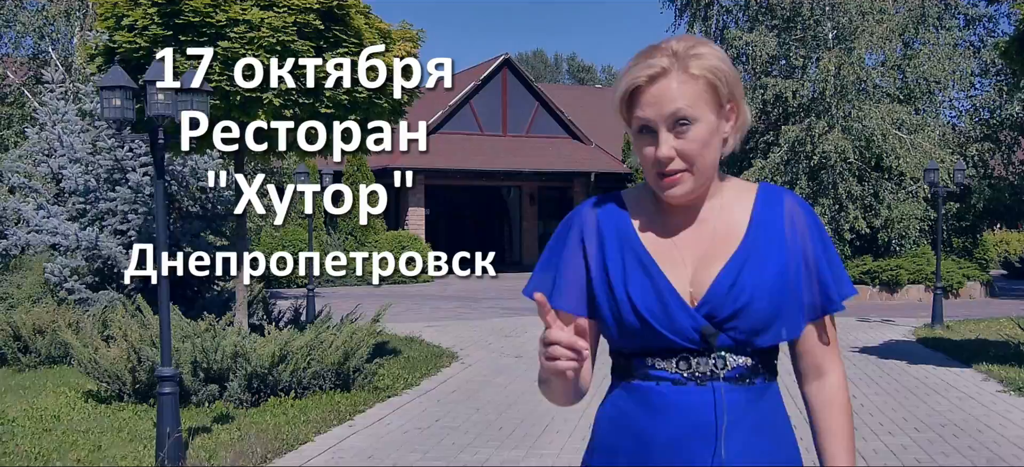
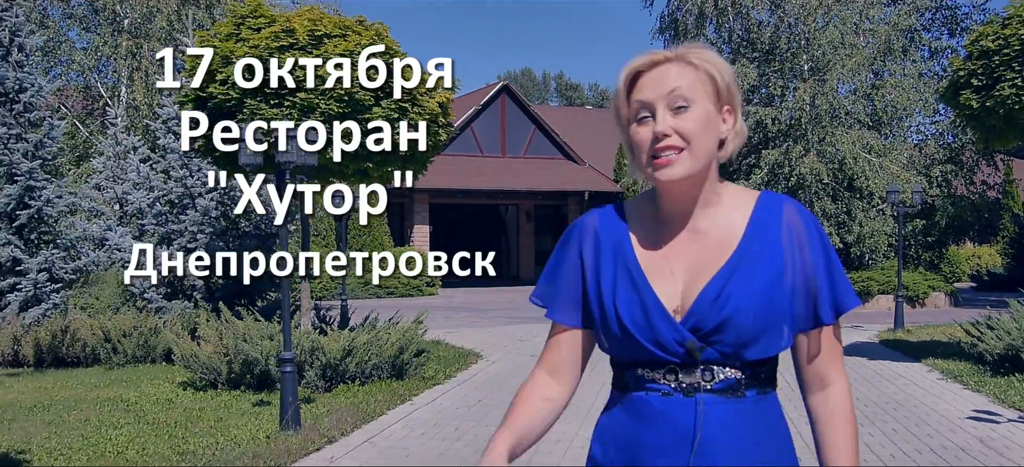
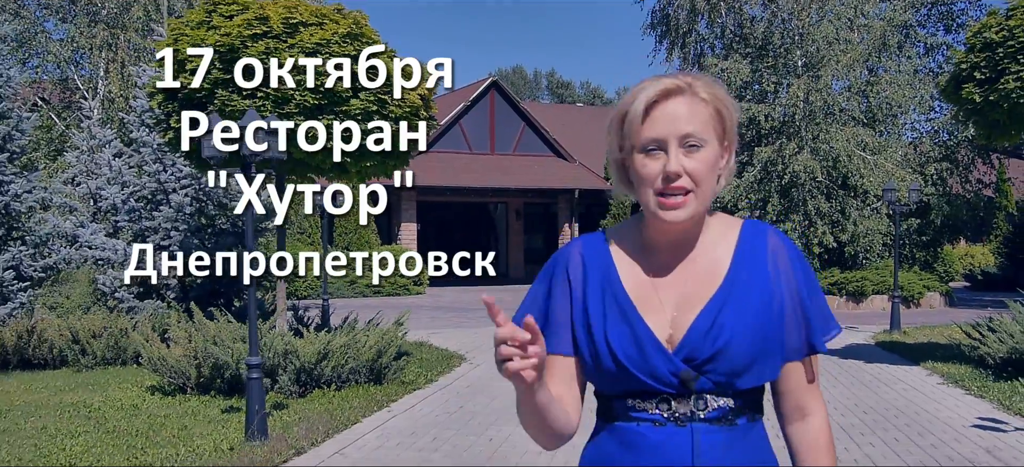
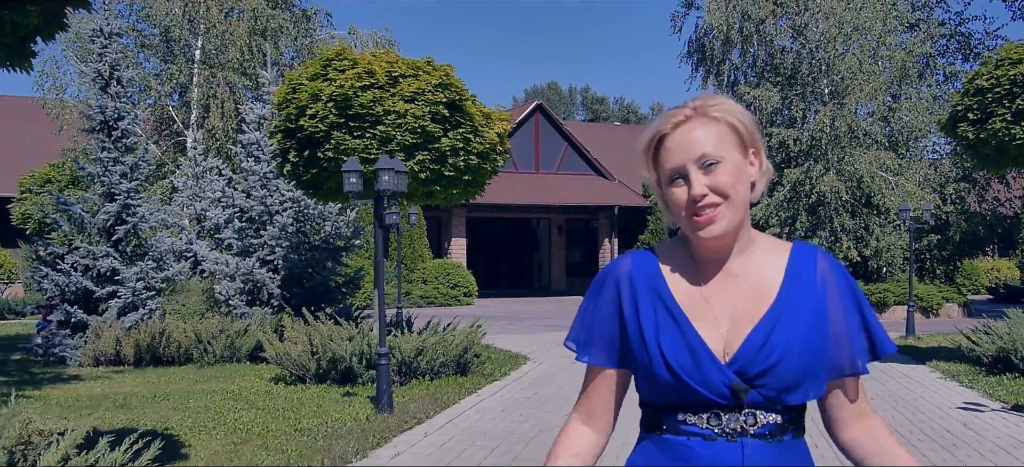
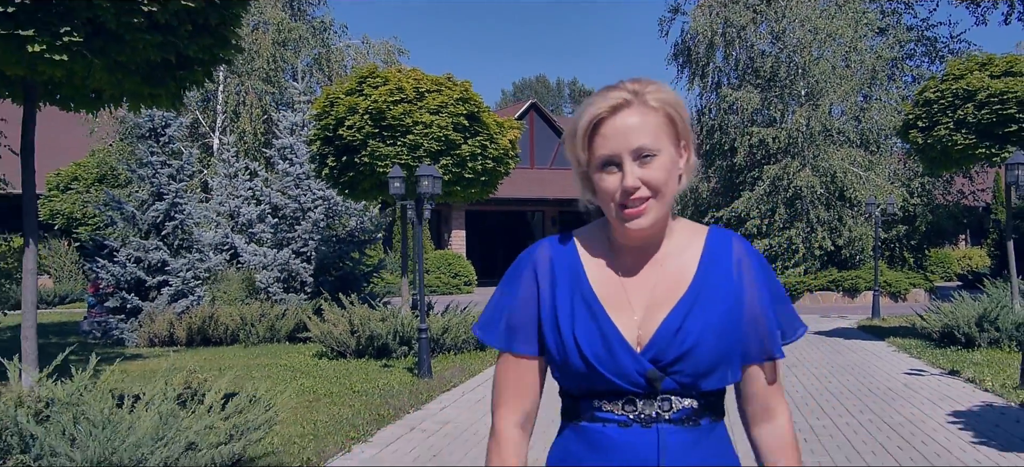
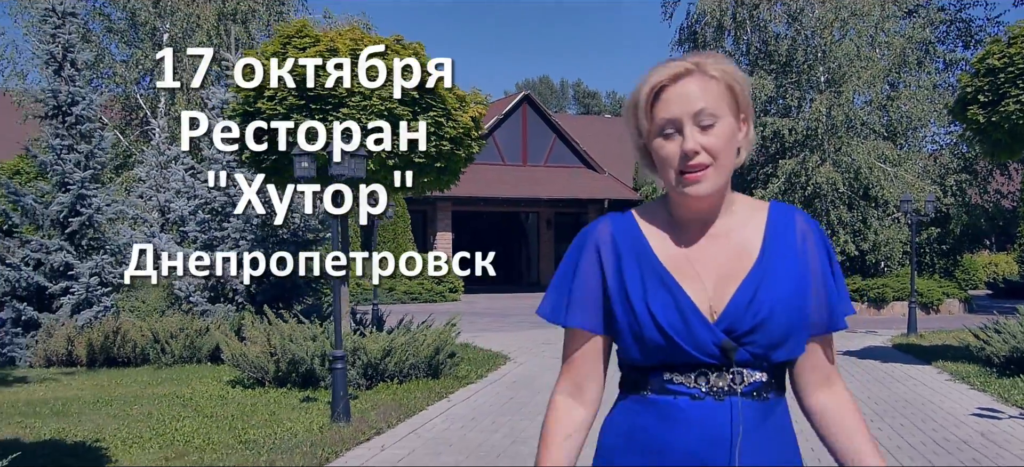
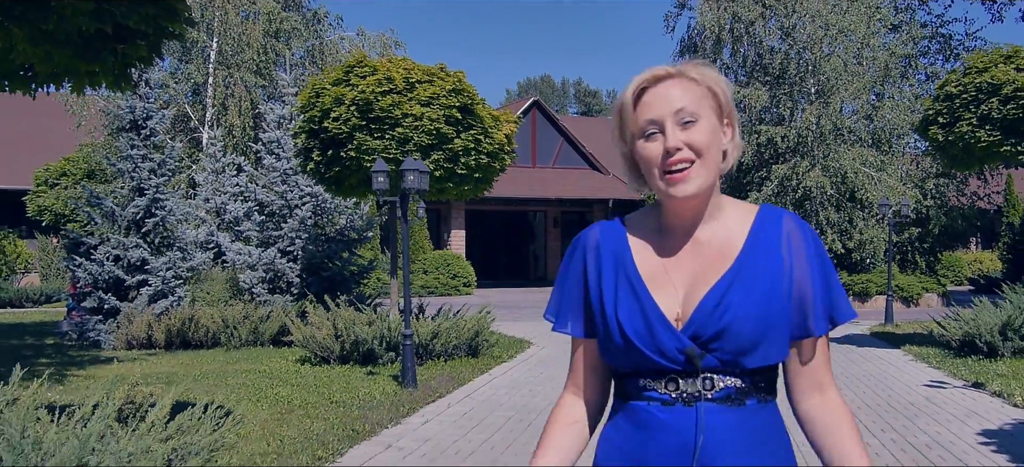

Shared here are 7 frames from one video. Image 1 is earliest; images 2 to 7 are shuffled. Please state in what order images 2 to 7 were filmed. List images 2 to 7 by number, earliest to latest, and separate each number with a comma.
3, 2, 6, 4, 7, 5
